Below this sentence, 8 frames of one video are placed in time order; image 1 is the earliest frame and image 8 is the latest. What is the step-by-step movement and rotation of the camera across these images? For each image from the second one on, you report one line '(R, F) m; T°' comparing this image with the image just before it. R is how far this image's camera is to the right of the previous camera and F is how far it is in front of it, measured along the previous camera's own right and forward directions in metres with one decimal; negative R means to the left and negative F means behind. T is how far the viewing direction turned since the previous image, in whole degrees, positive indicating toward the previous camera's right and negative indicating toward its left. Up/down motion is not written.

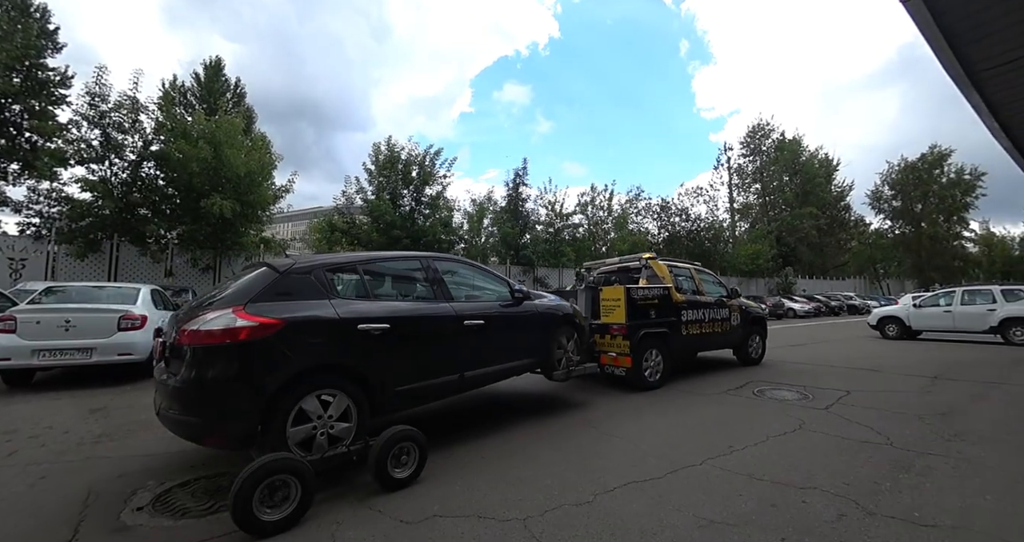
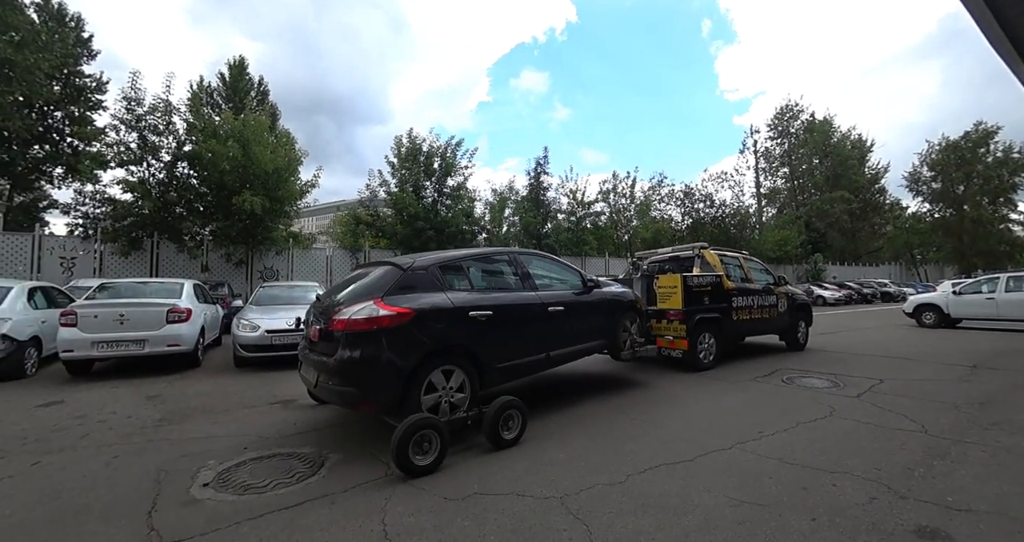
(-0.1, -0.1) m; -3°
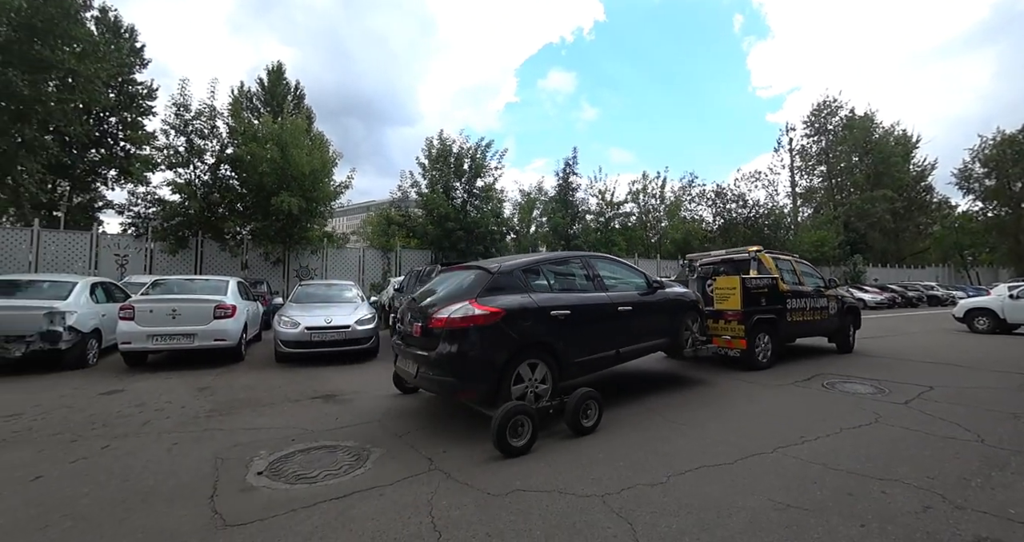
(-0.1, -0.1) m; -3°
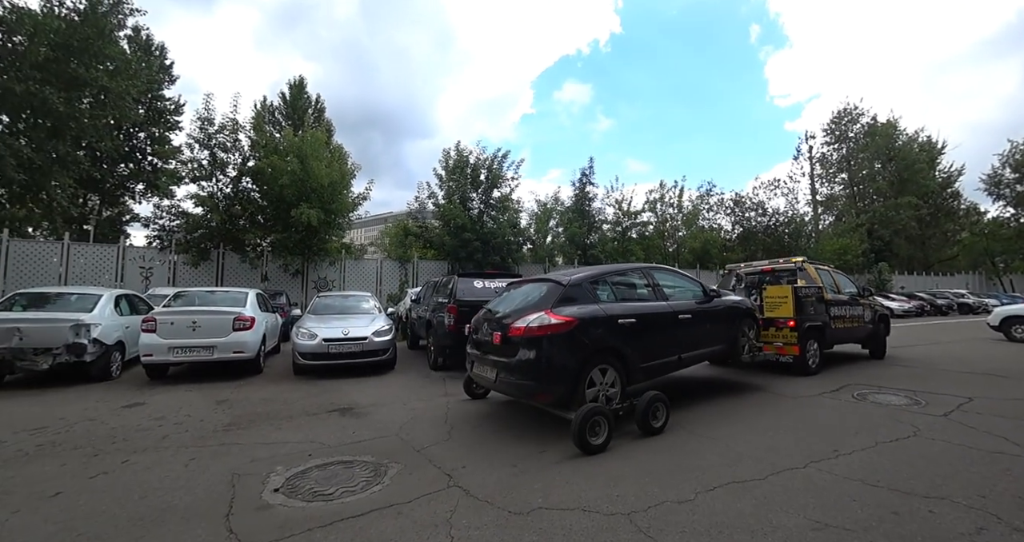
(-0.1, +0.1) m; -2°
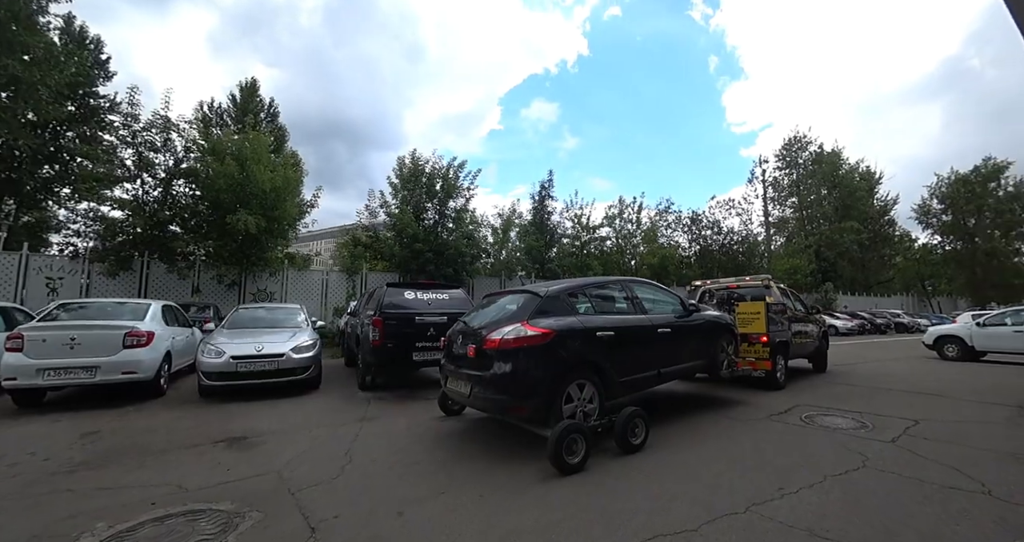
(+0.5, +0.5) m; +5°
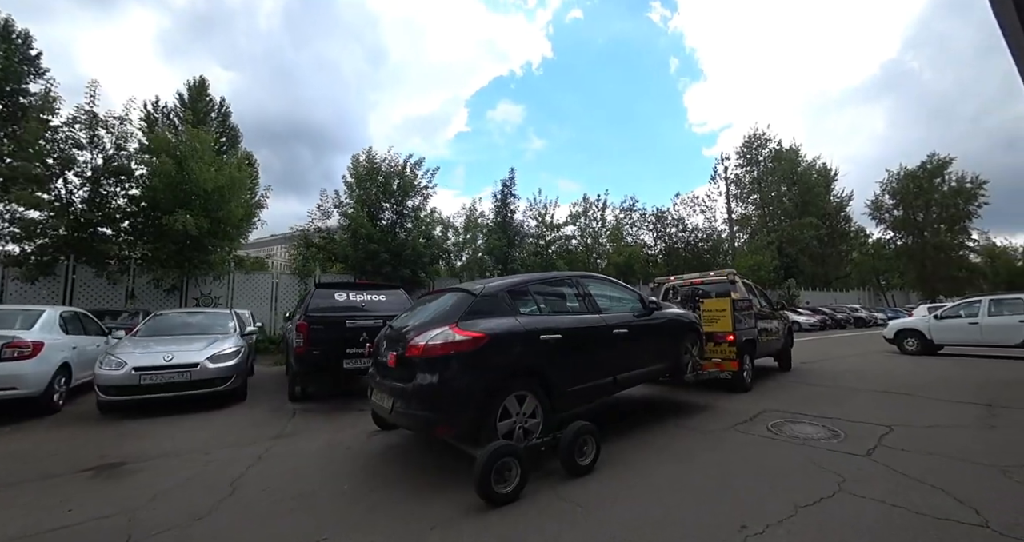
(+0.4, +0.6) m; +3°
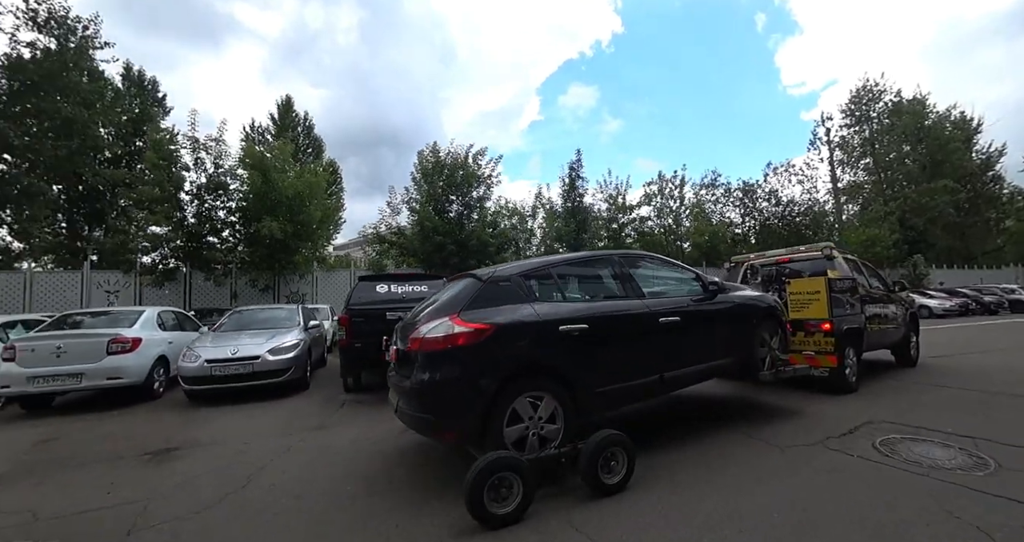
(+0.5, +0.6) m; -11°
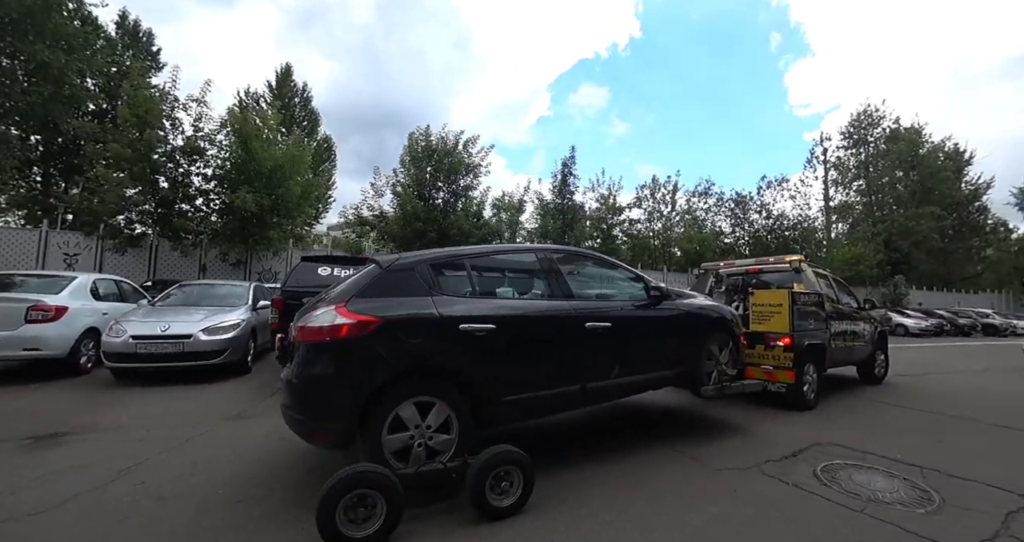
(+0.5, +0.3) m; +1°
